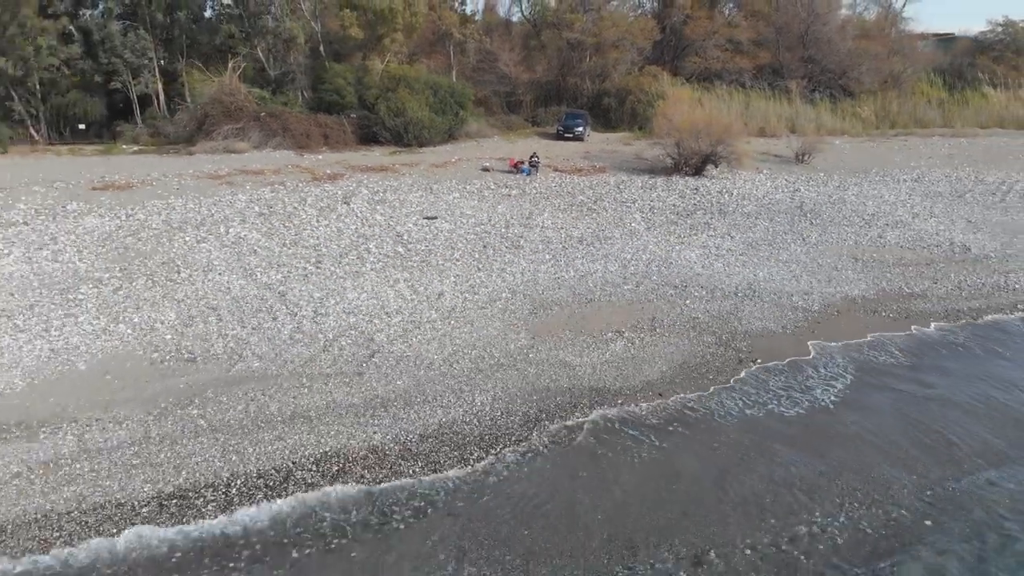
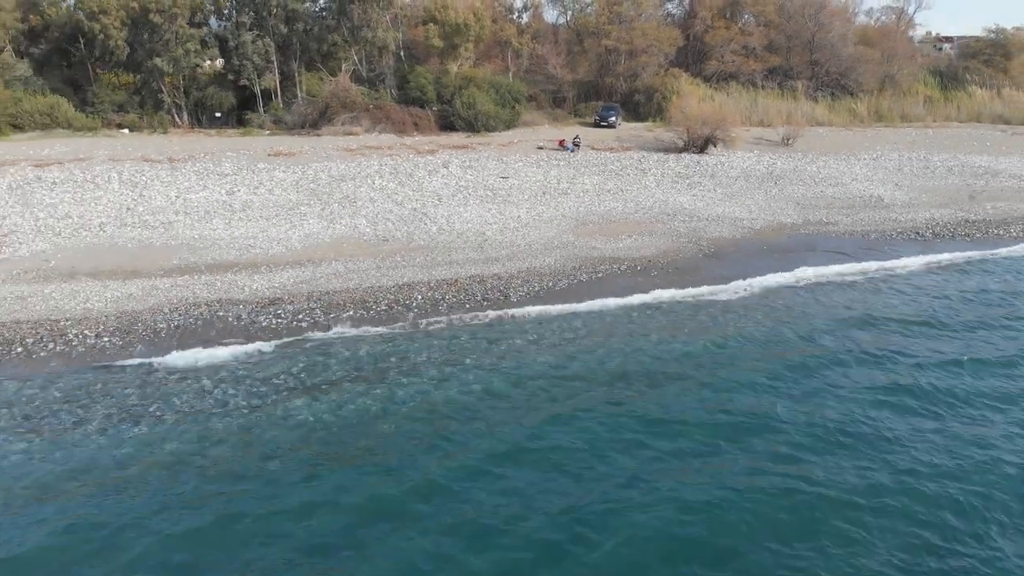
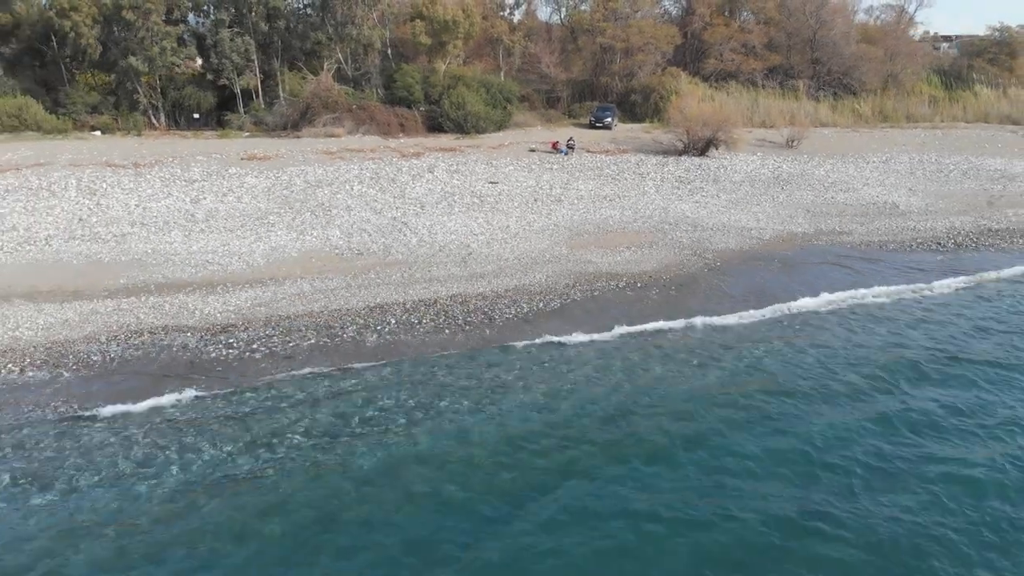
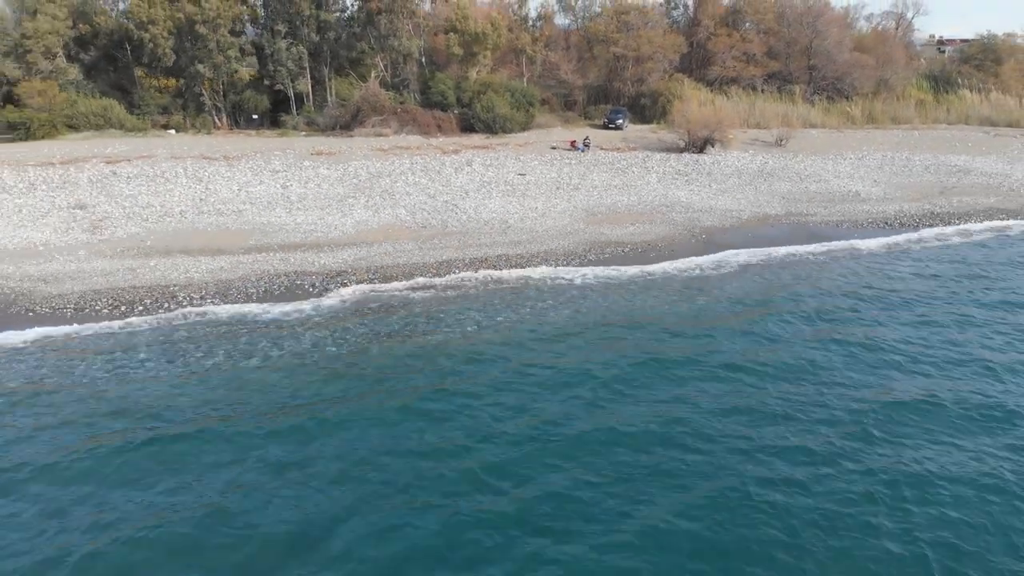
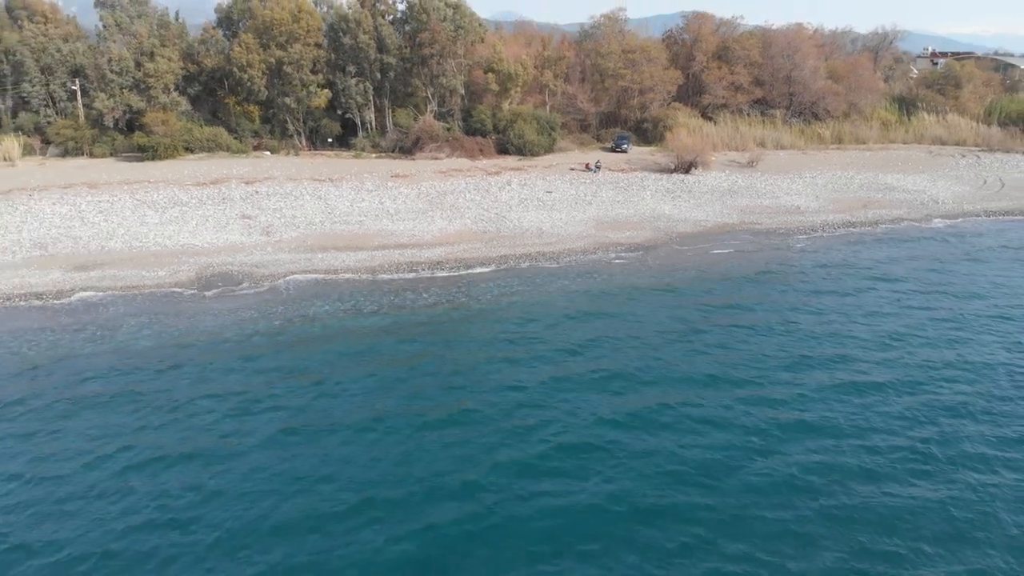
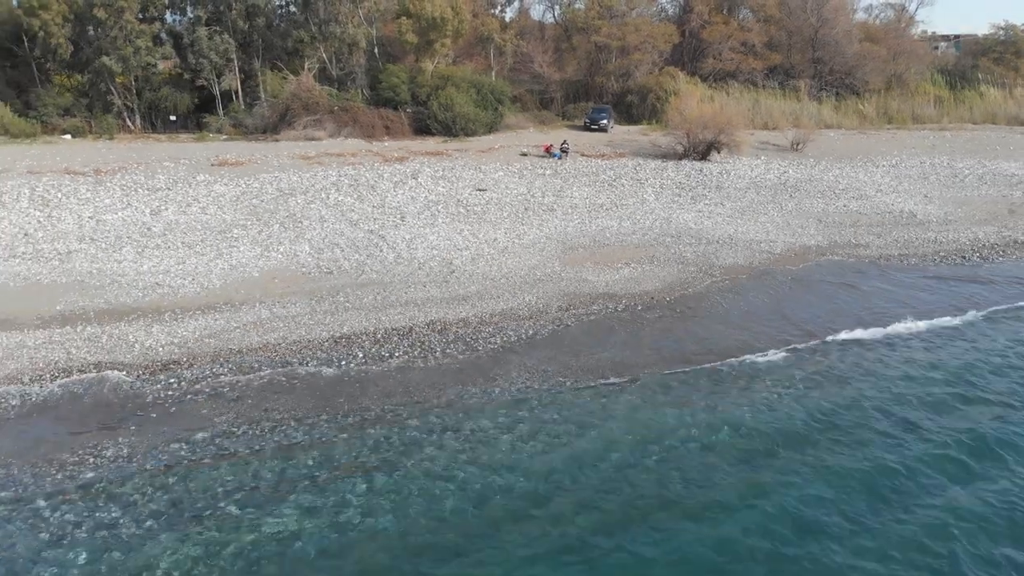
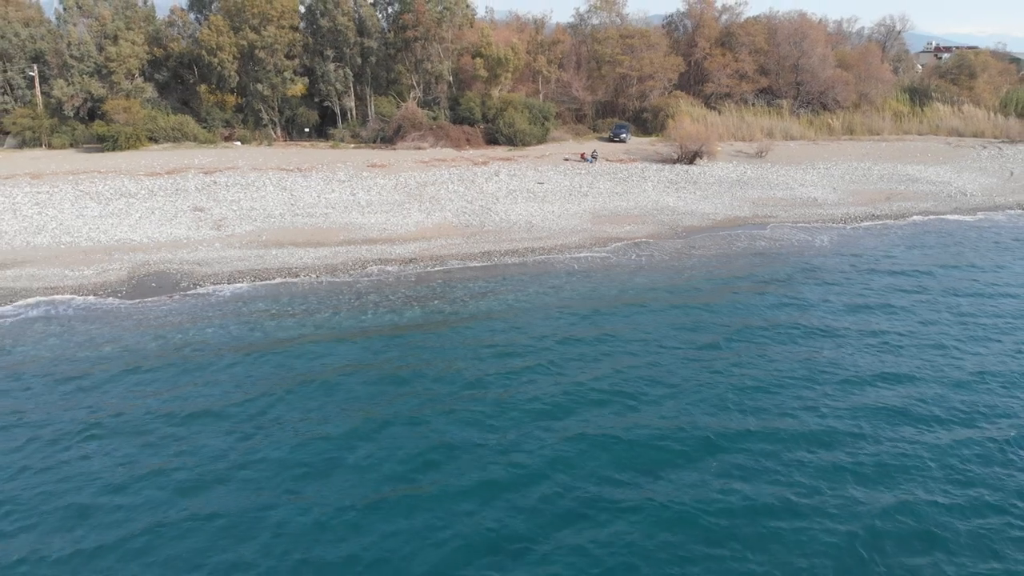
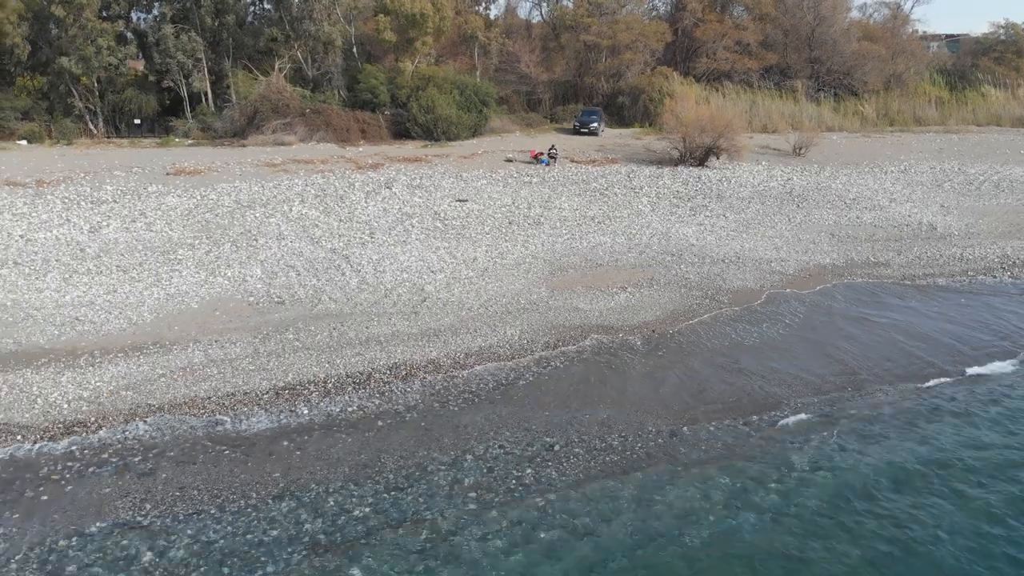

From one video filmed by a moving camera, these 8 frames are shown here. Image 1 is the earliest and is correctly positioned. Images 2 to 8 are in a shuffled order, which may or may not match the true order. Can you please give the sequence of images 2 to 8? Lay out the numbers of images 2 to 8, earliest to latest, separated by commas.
8, 6, 3, 2, 4, 7, 5
